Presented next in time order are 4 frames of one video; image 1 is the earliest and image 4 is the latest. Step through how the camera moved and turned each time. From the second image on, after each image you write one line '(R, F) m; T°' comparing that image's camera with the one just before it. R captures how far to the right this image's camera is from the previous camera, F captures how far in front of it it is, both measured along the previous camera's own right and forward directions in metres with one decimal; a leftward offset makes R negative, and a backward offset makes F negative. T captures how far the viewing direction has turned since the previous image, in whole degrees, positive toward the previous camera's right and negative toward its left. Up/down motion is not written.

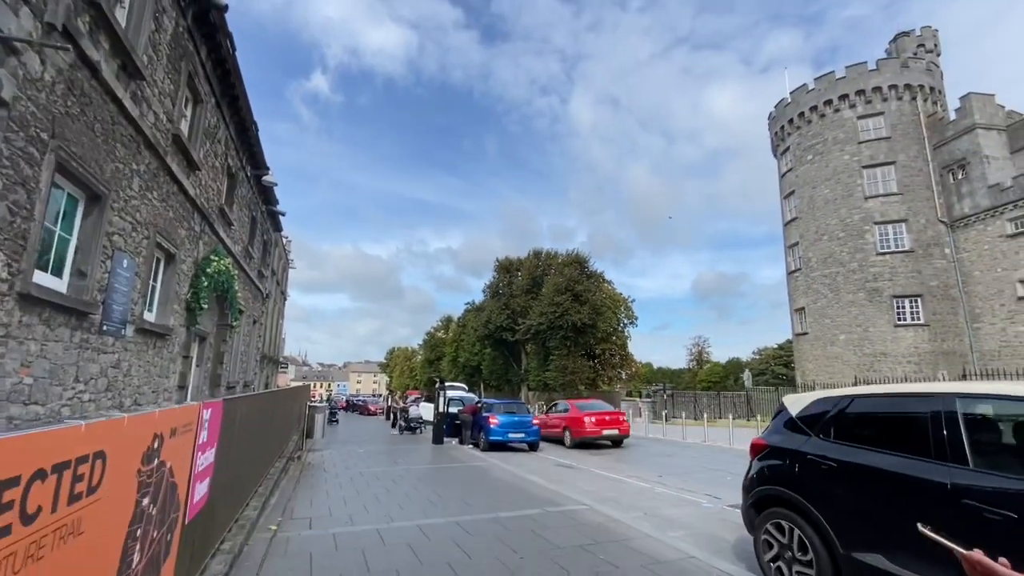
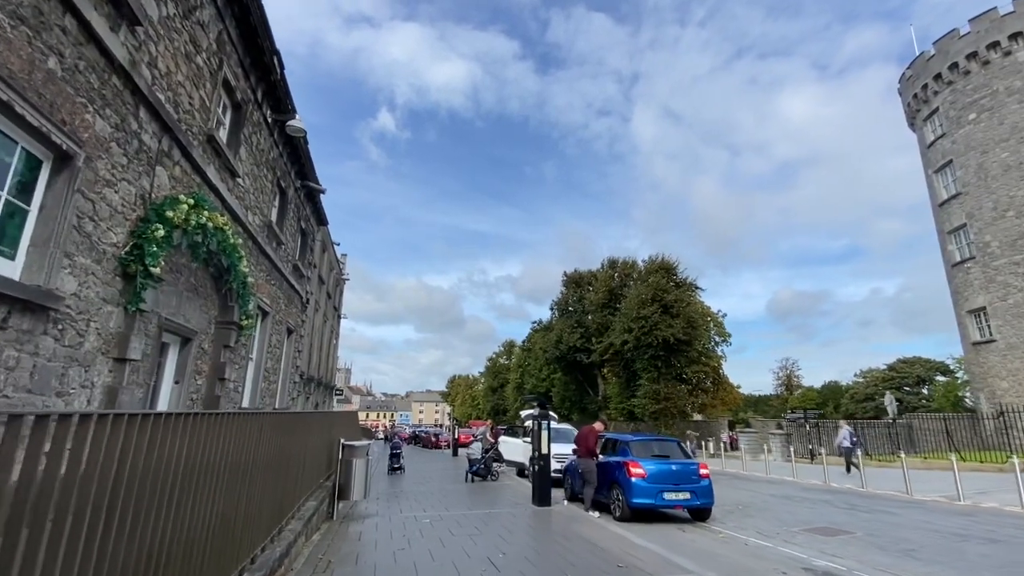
(-1.6, +5.2) m; -7°
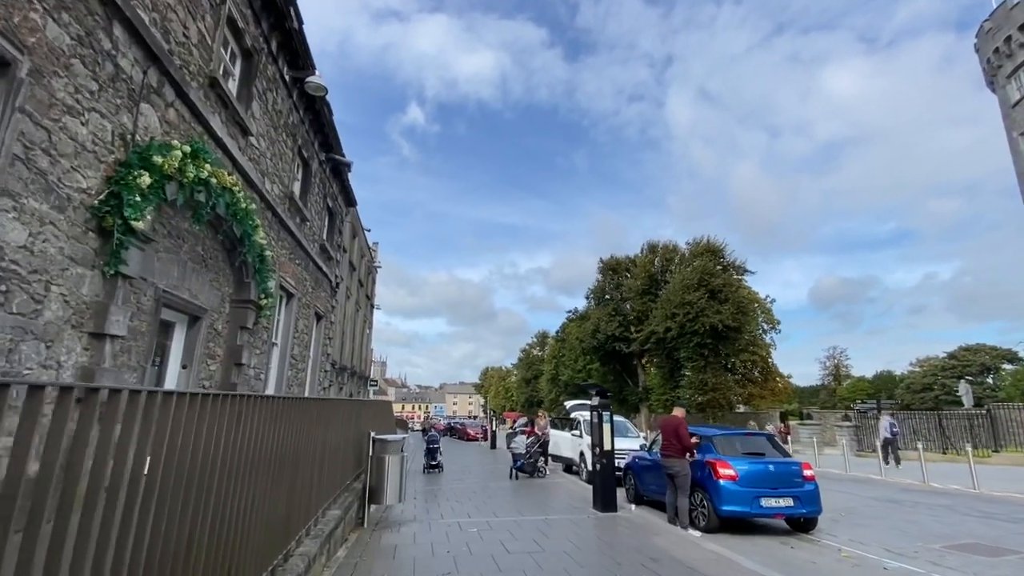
(-0.4, +1.4) m; -4°
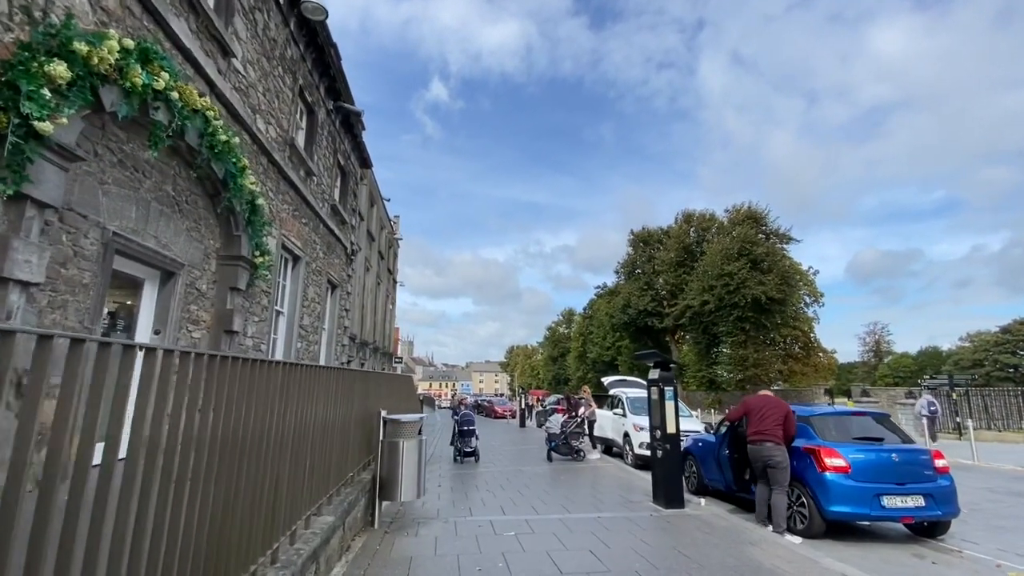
(-0.2, +1.5) m; -3°
